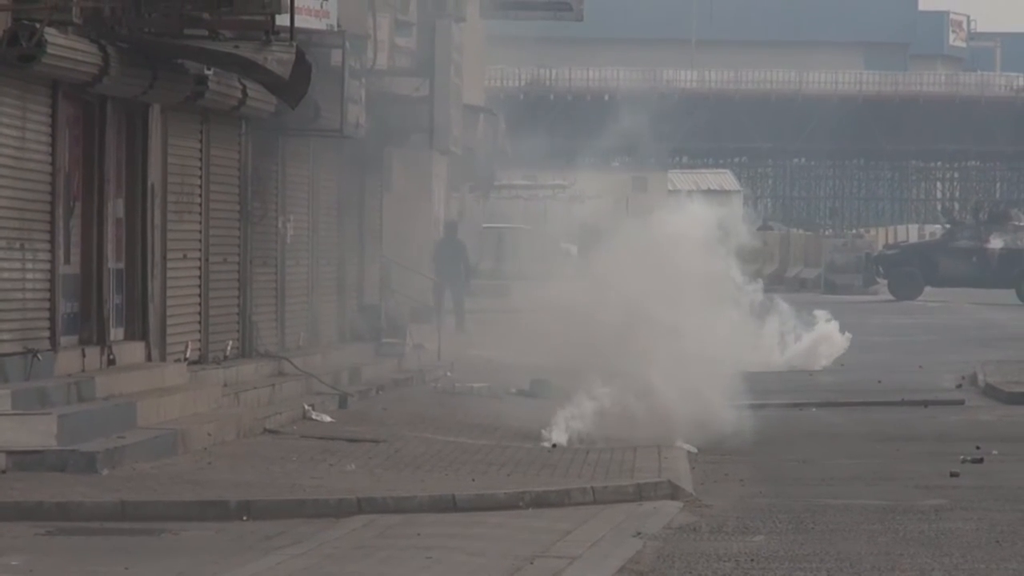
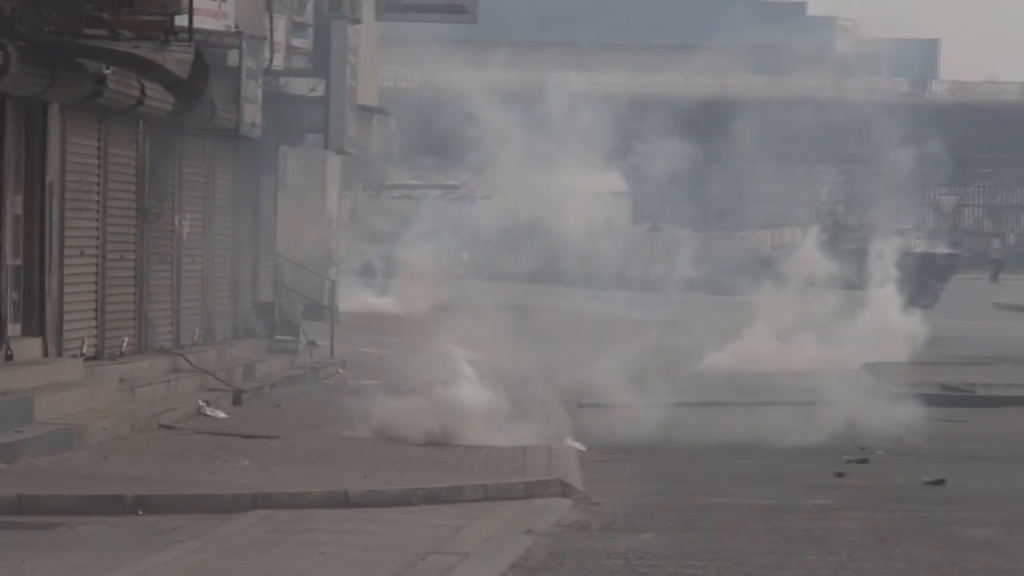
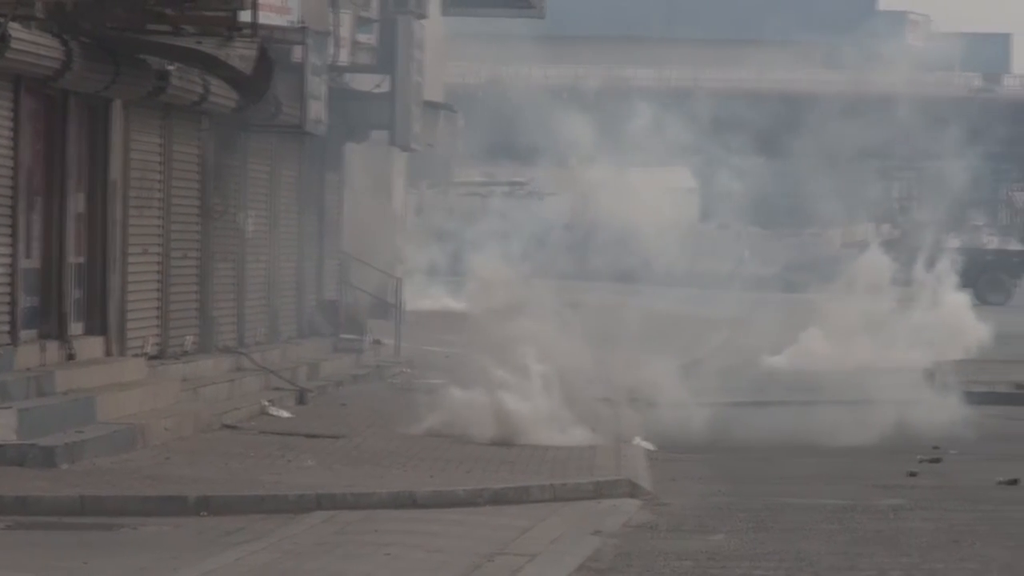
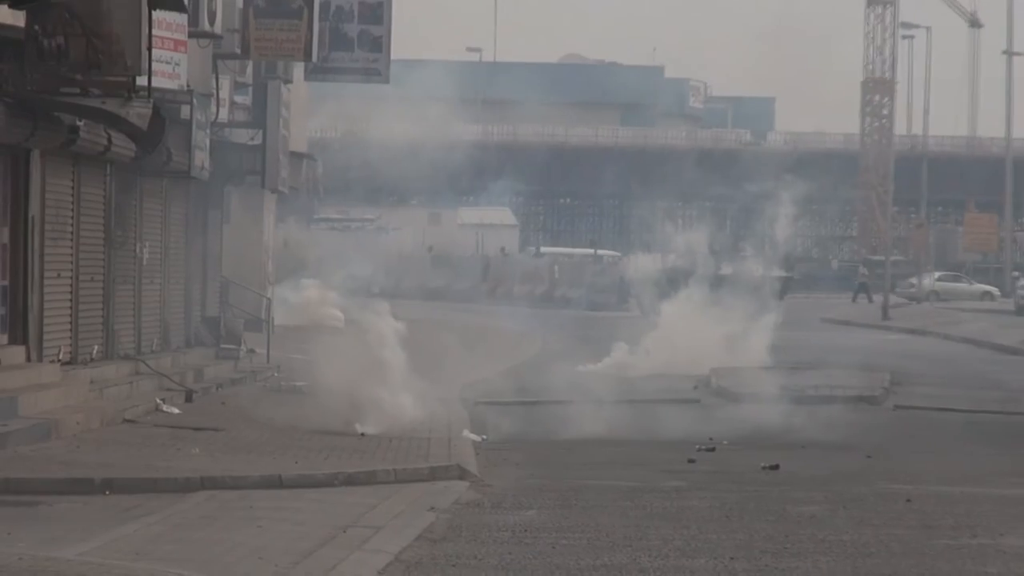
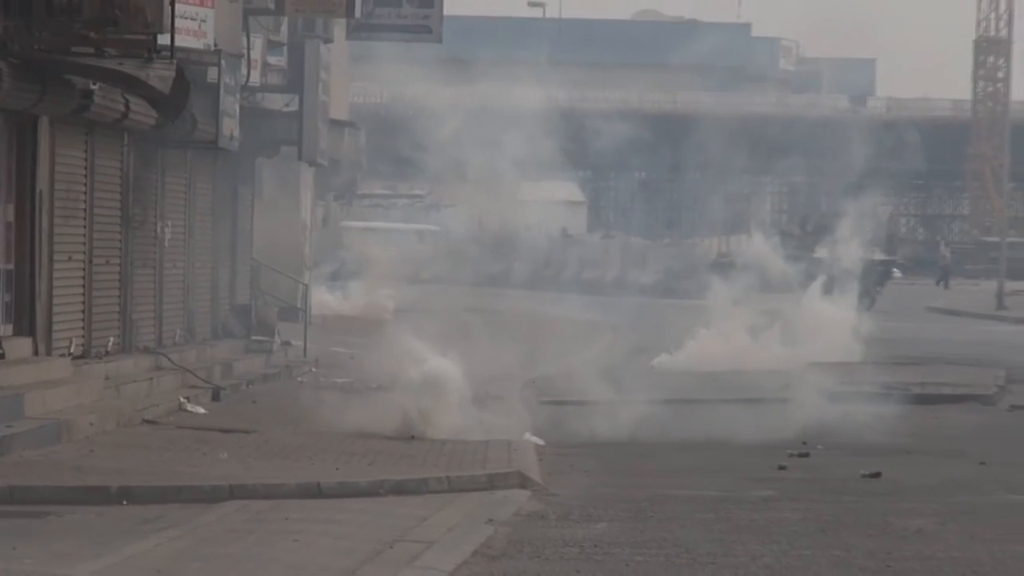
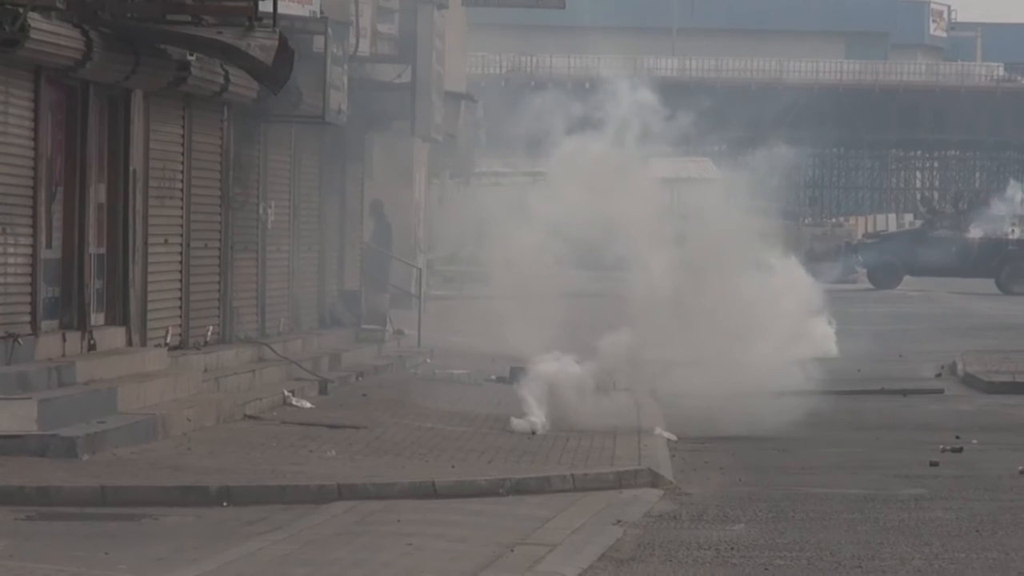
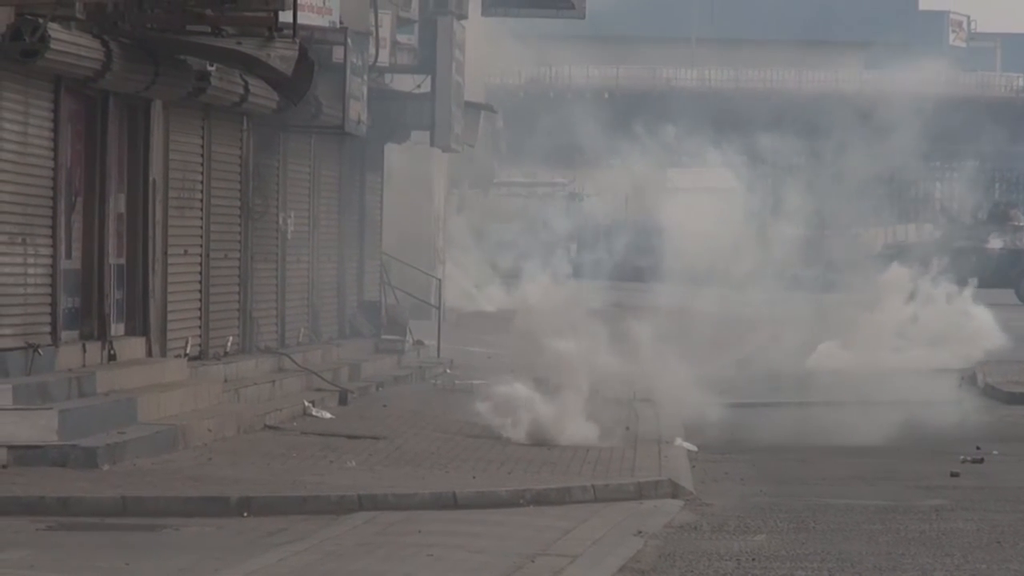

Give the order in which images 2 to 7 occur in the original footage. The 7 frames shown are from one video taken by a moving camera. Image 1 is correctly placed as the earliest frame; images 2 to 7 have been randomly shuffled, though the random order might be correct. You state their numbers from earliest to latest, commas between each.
6, 7, 3, 2, 5, 4
